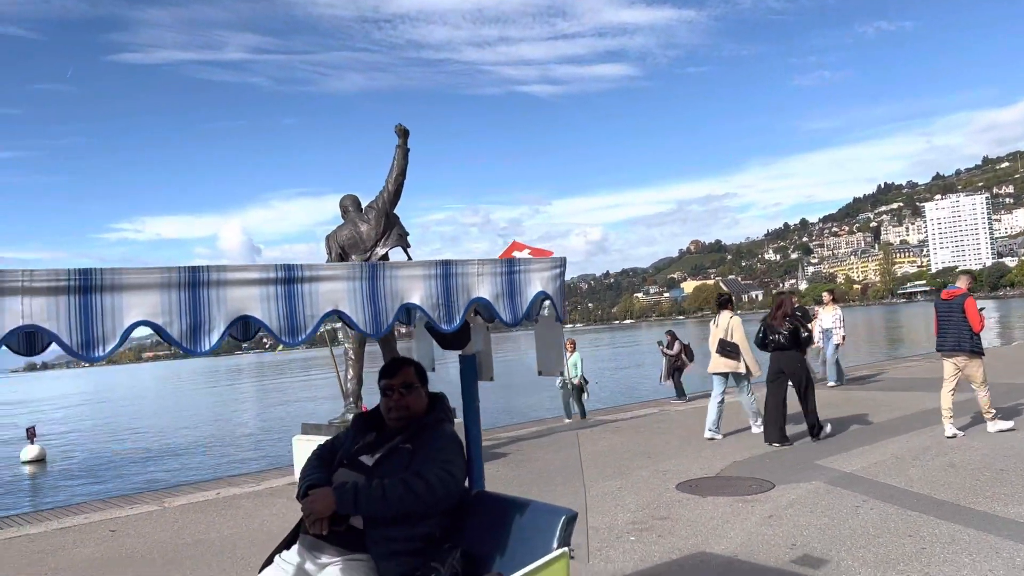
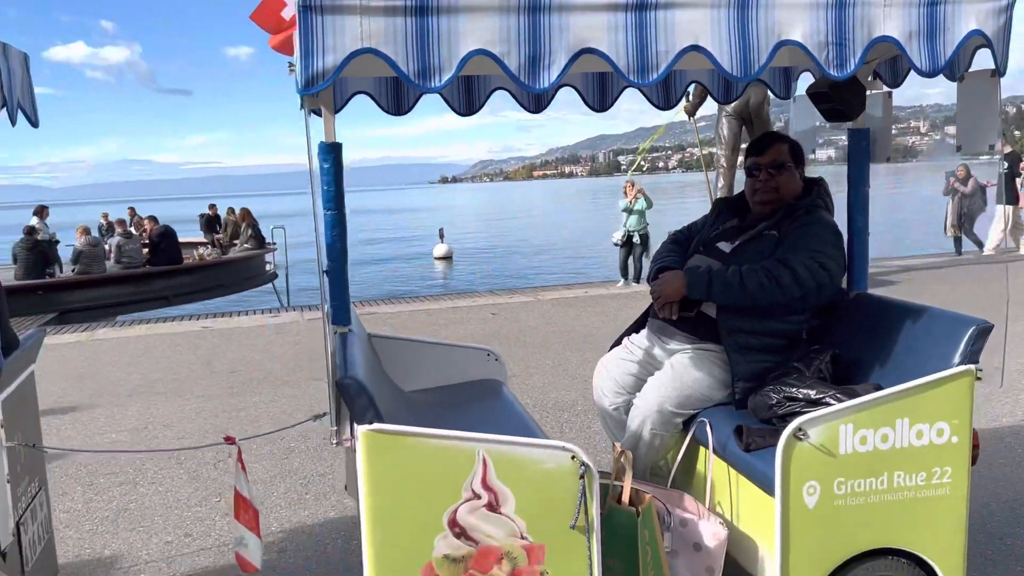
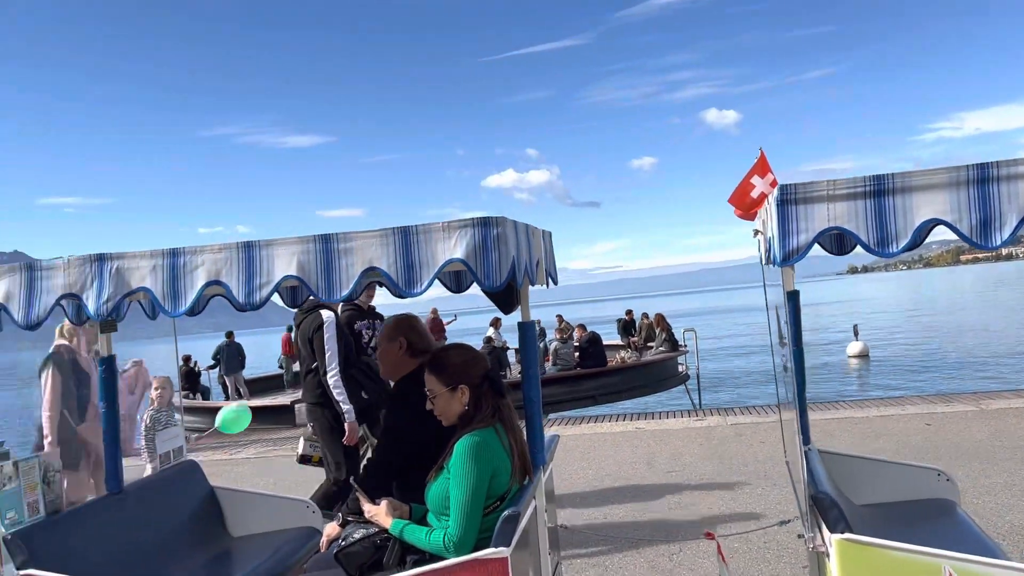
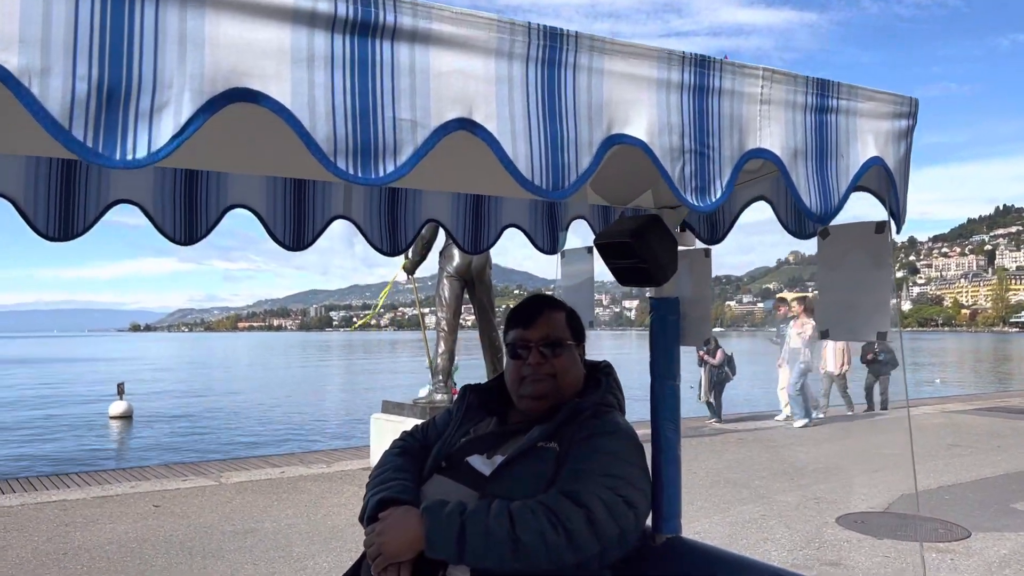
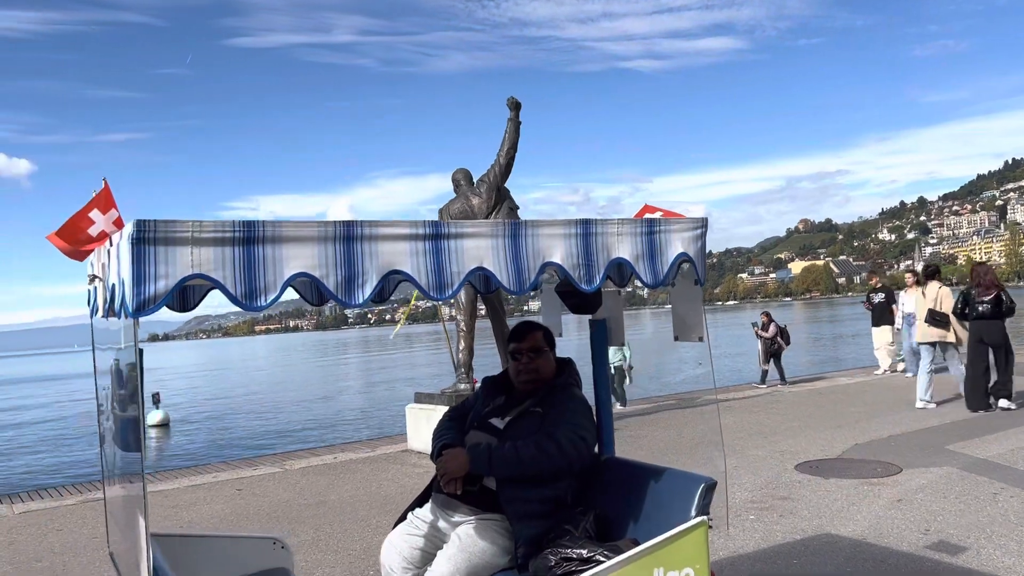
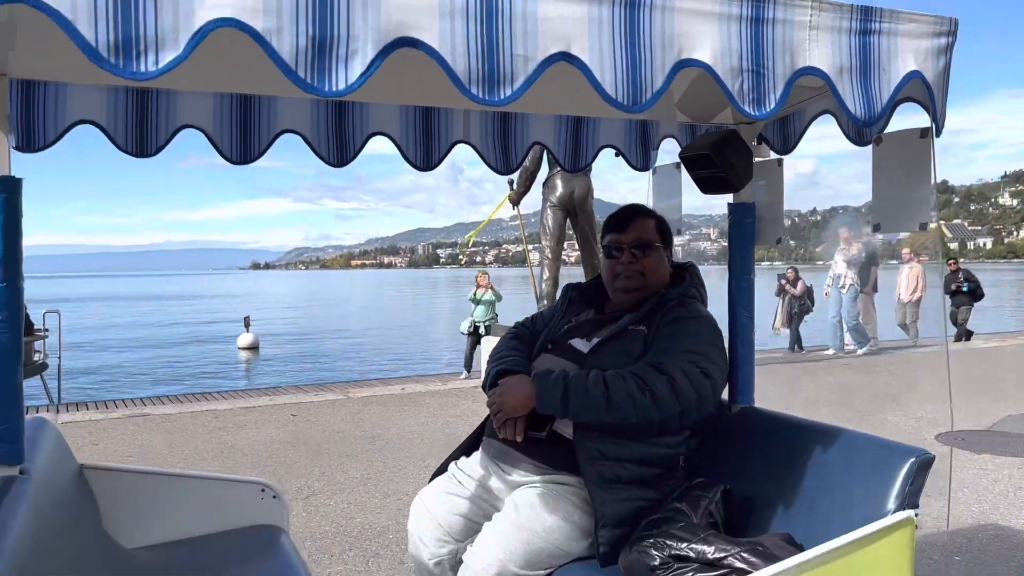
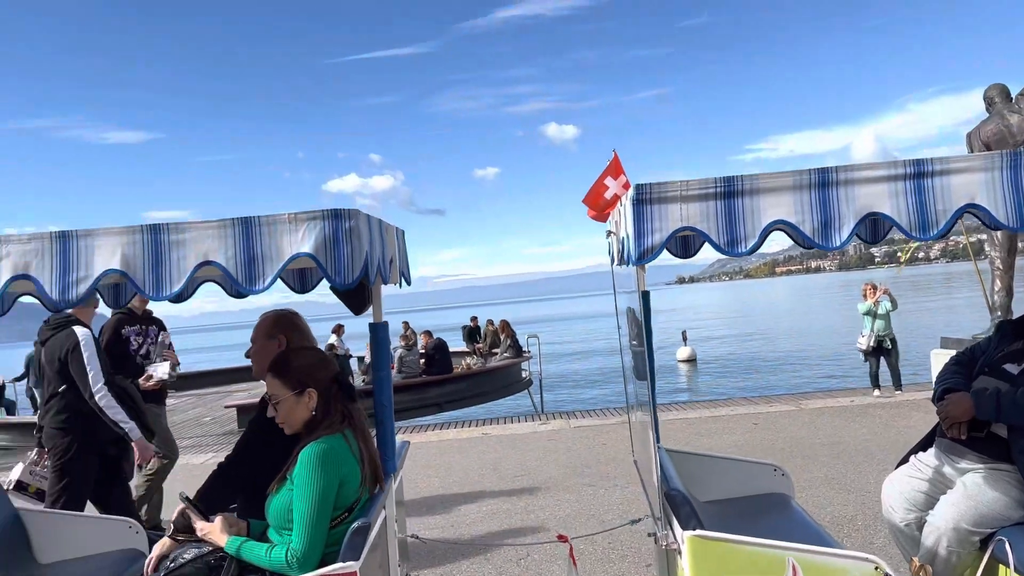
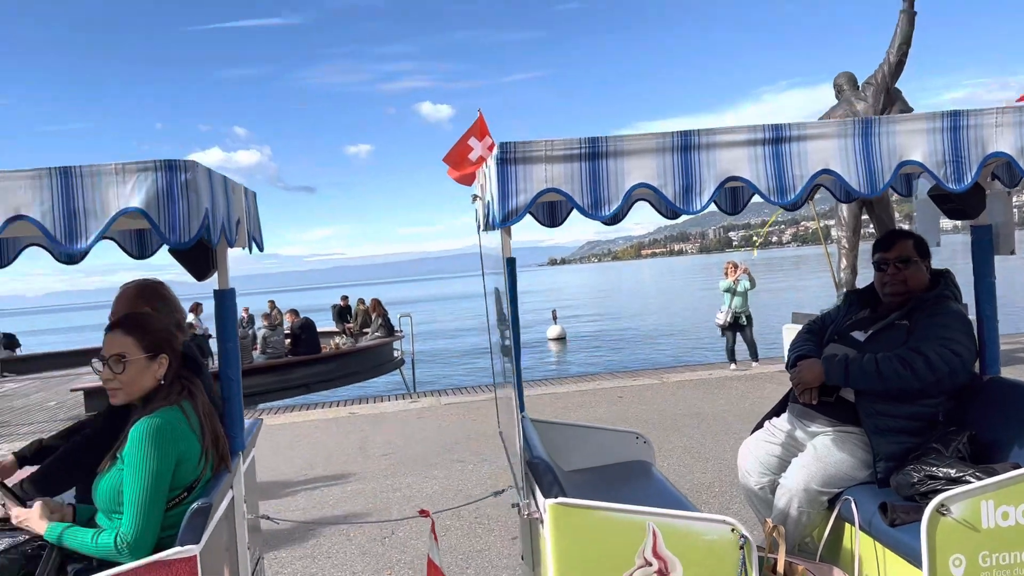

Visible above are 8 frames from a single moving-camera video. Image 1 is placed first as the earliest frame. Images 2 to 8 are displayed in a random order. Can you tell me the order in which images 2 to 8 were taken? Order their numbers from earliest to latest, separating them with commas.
5, 4, 6, 2, 8, 7, 3
